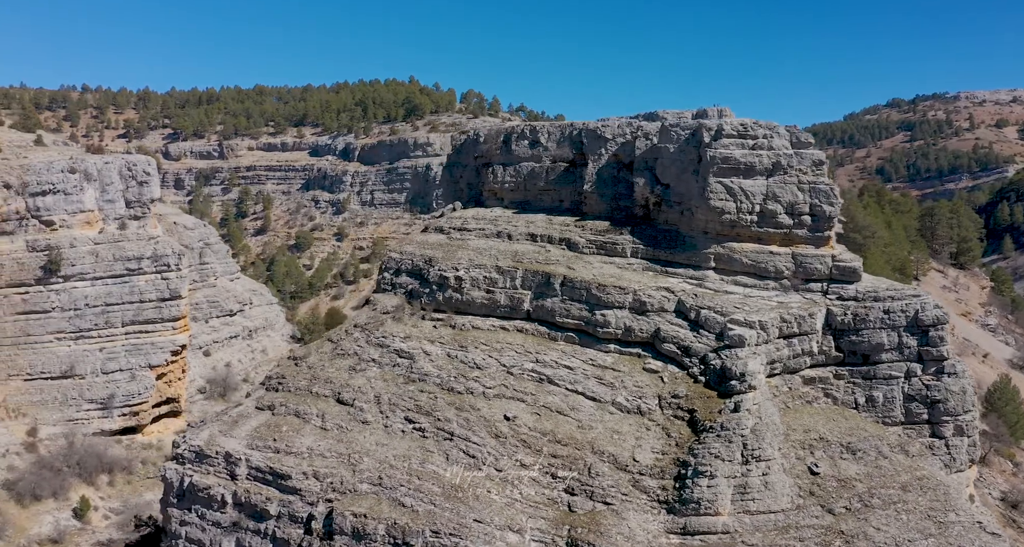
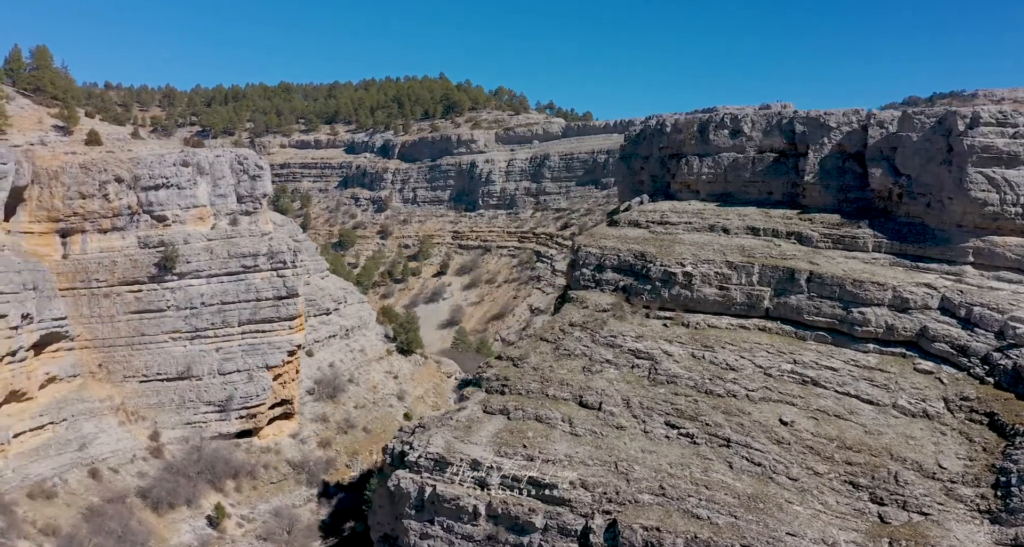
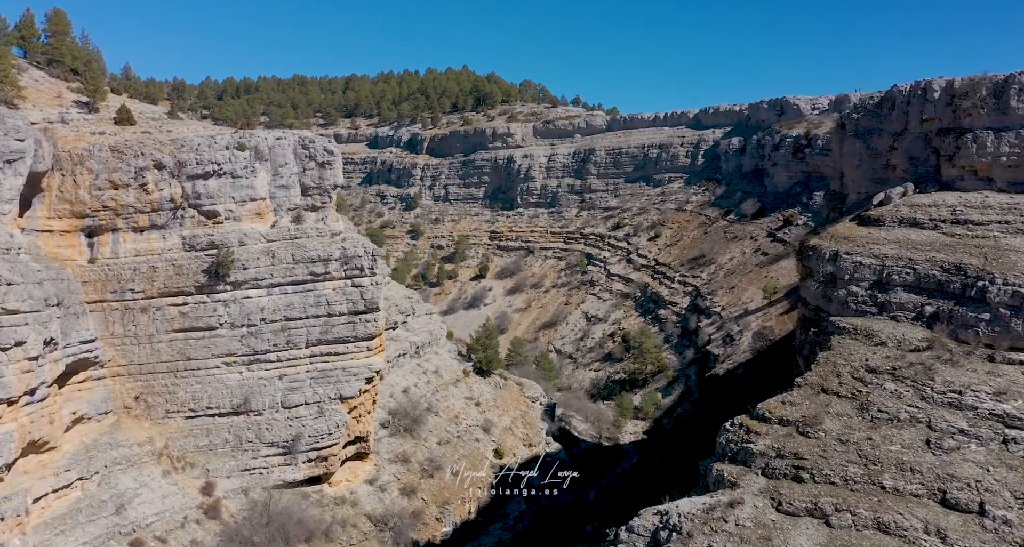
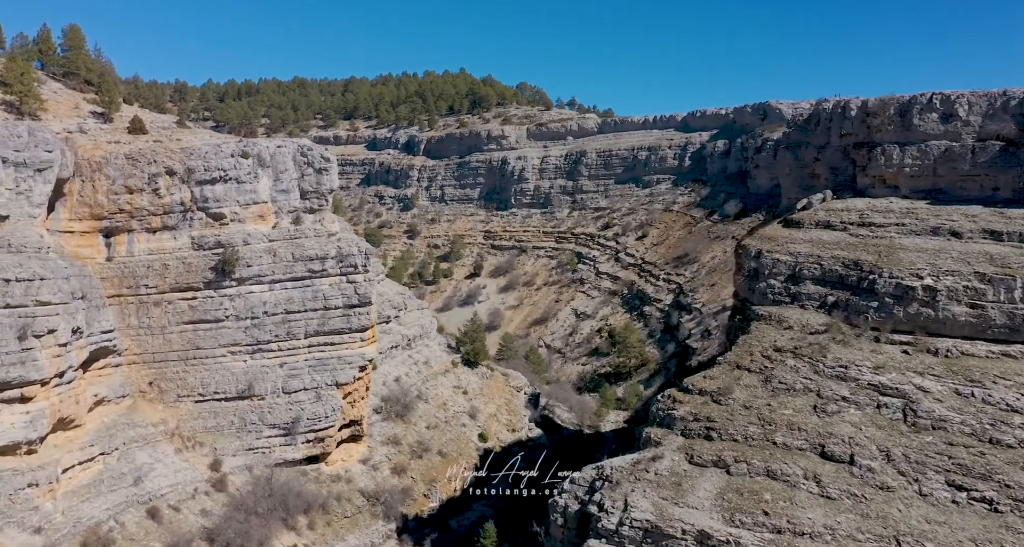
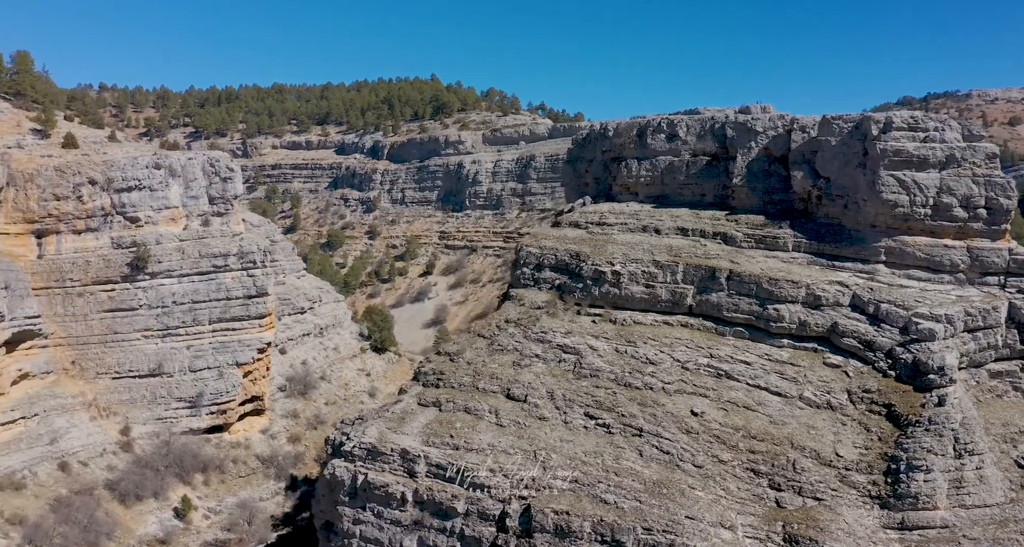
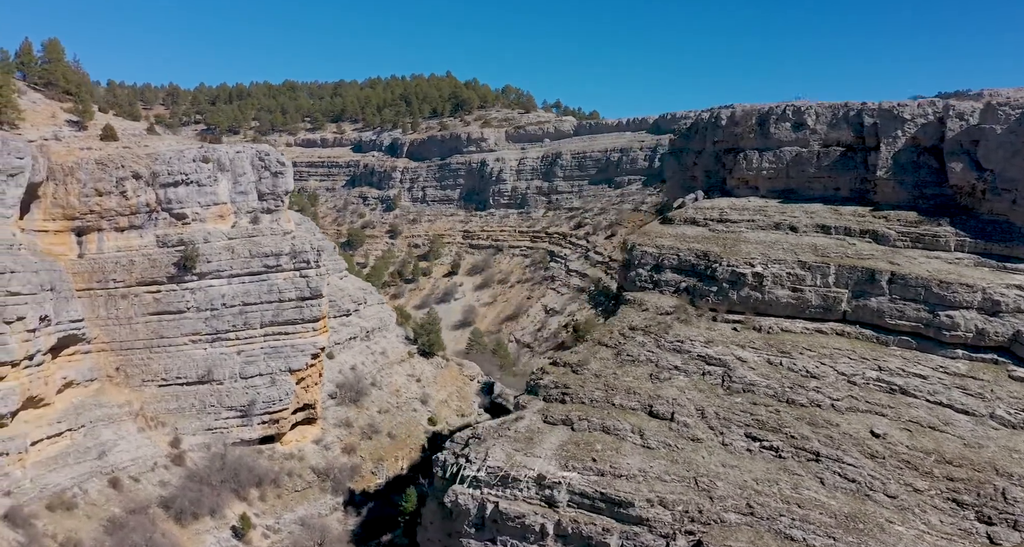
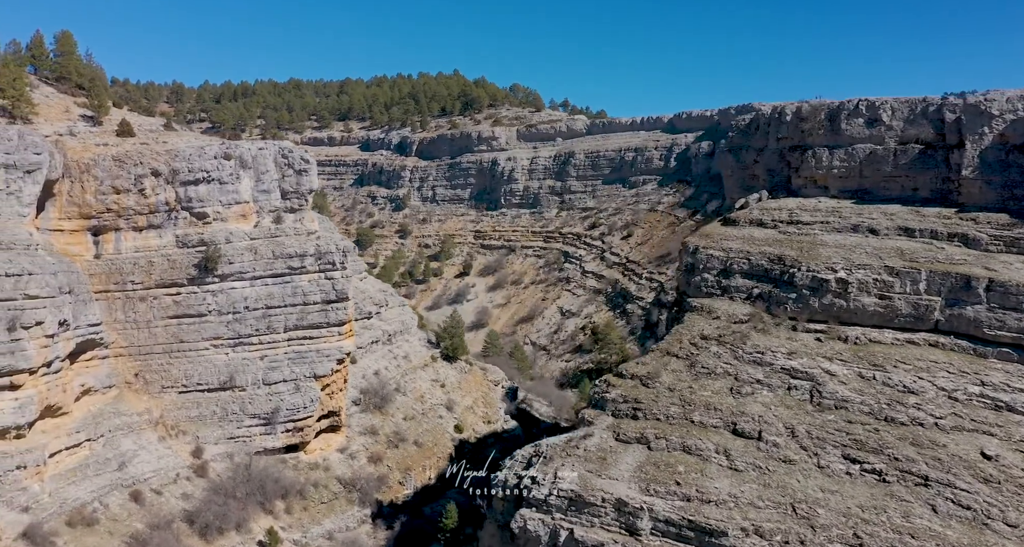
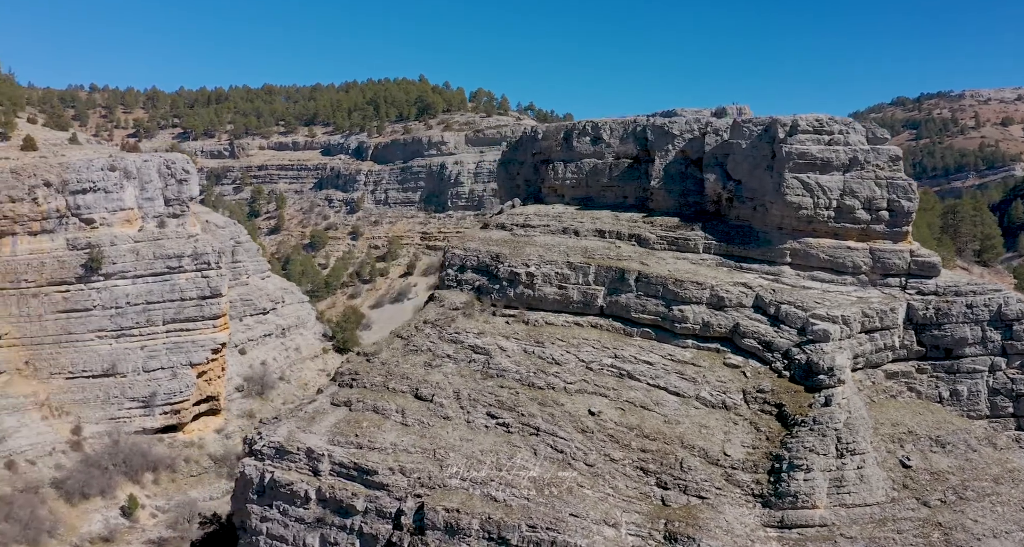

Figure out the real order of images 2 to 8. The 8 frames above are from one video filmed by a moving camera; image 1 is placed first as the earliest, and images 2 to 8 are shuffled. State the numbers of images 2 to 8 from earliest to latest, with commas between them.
8, 5, 2, 6, 7, 4, 3
